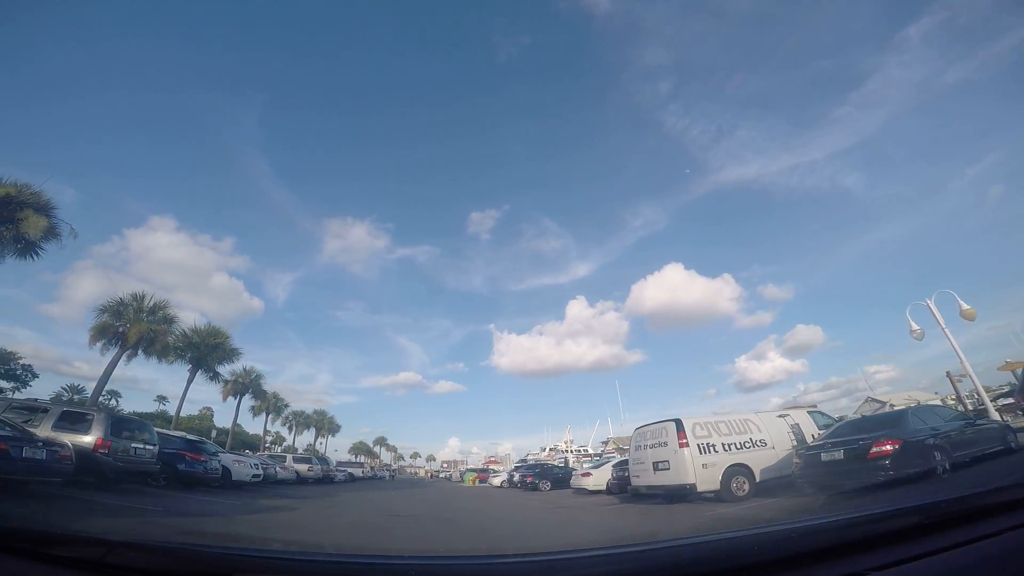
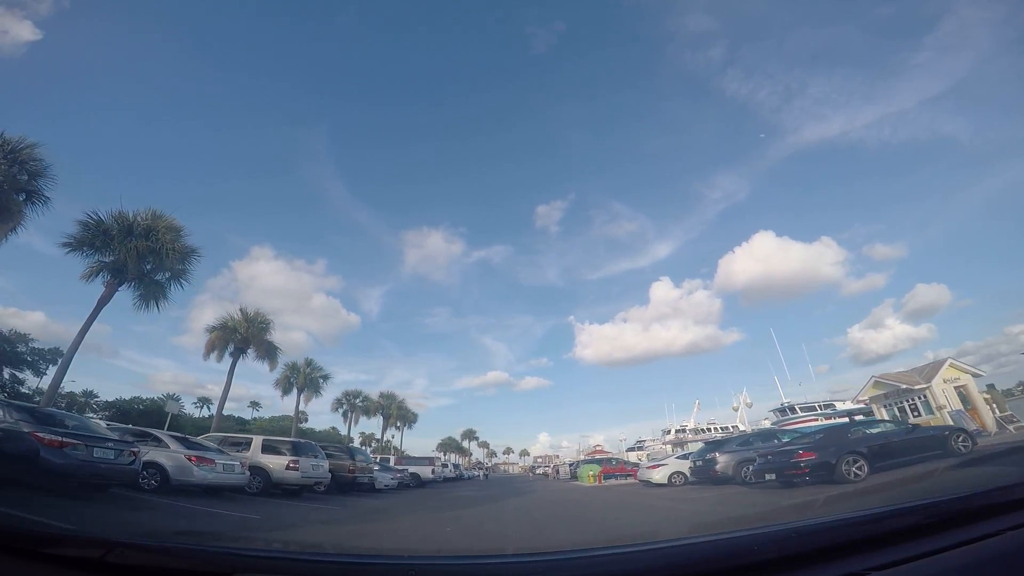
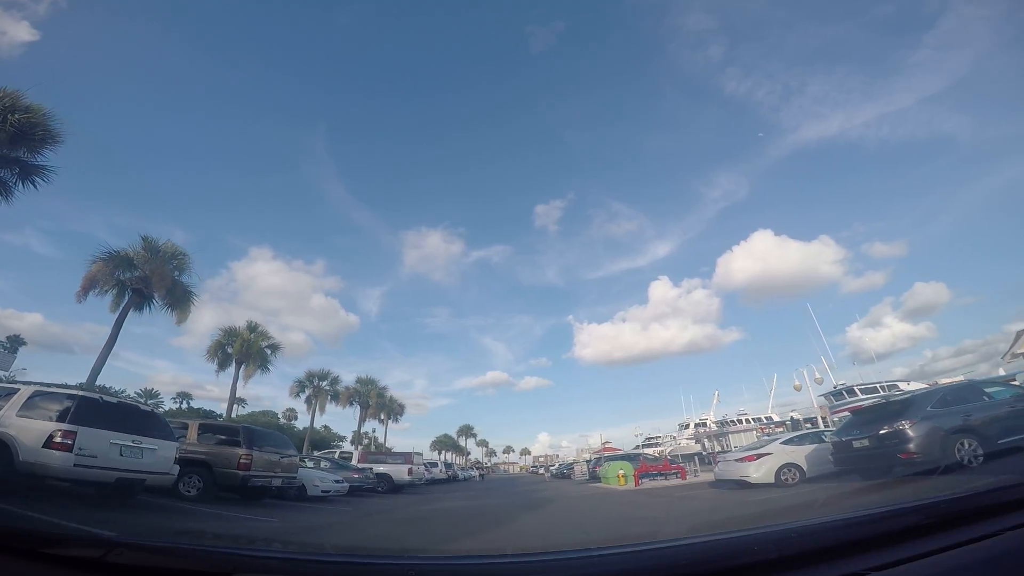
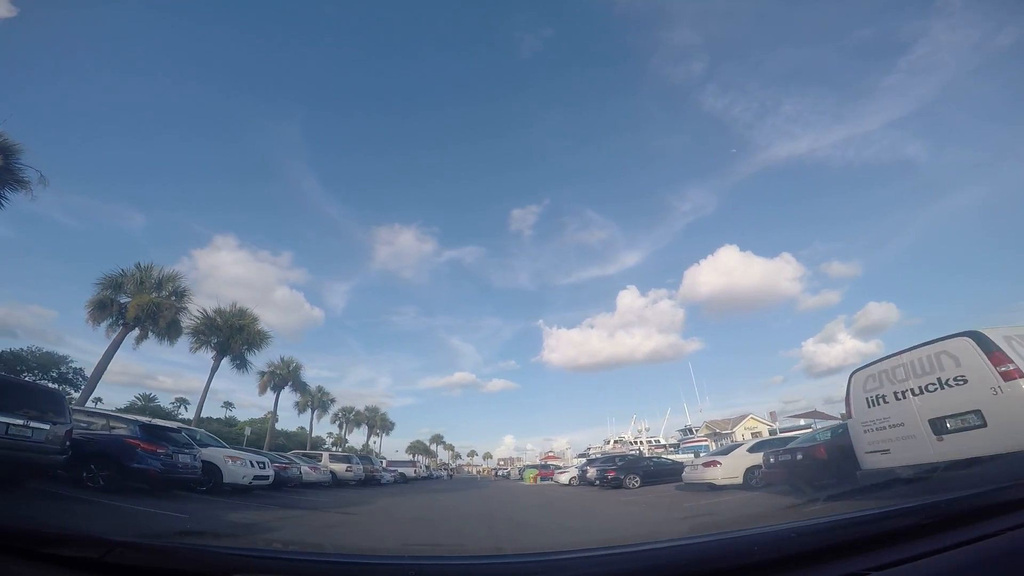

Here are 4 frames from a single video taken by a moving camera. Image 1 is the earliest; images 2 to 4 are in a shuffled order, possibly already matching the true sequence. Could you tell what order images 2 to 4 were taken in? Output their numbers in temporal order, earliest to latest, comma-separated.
4, 2, 3
